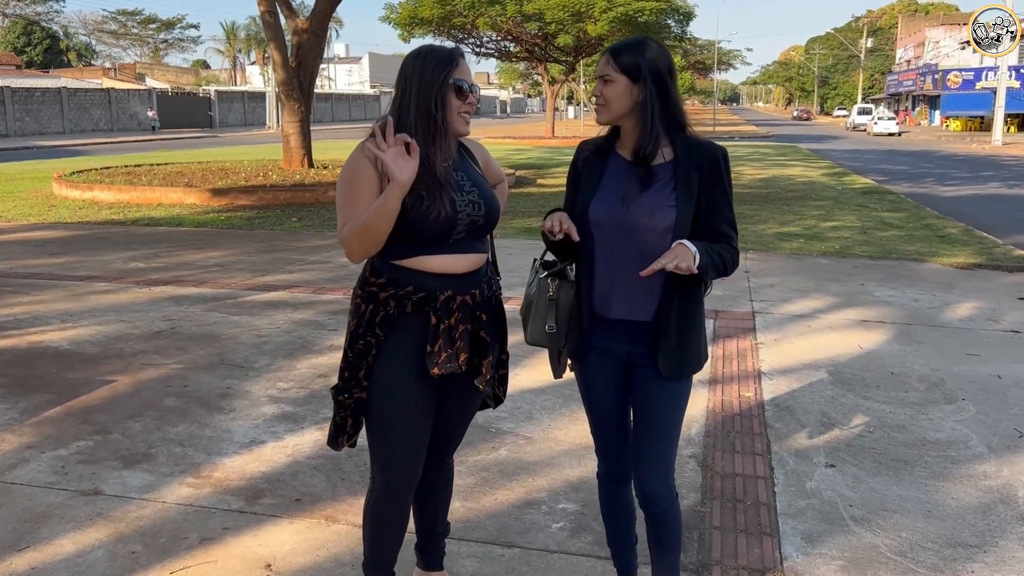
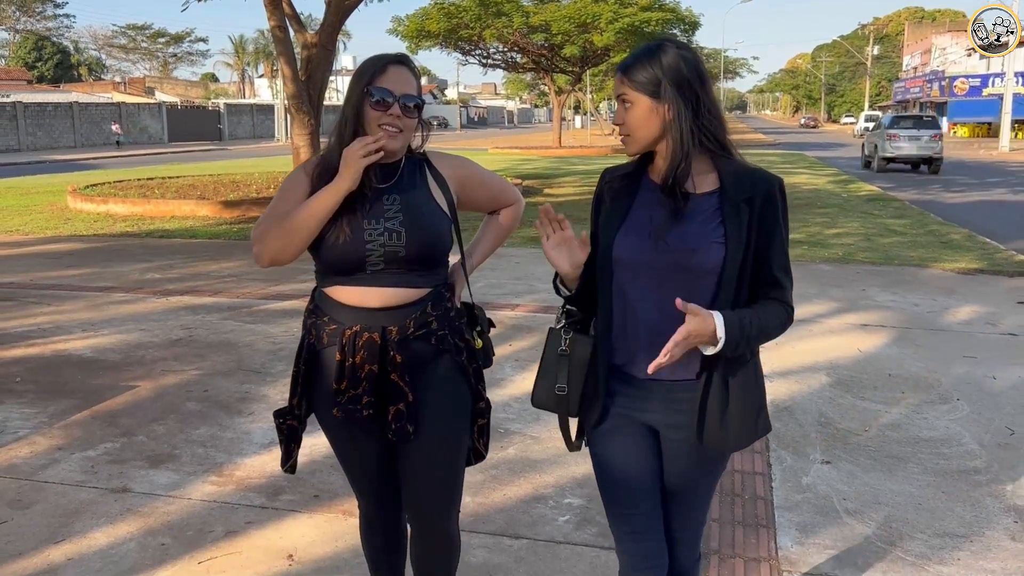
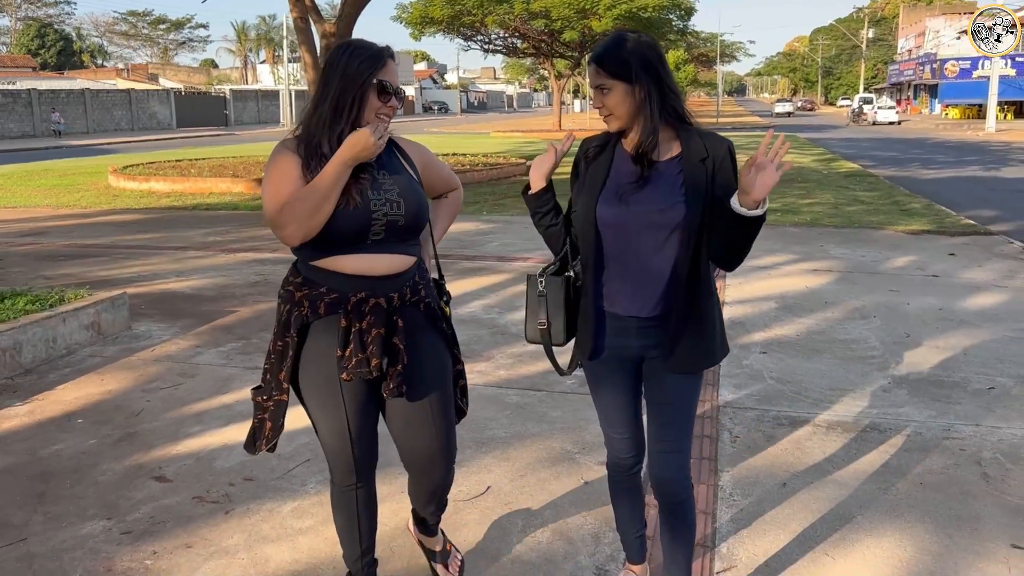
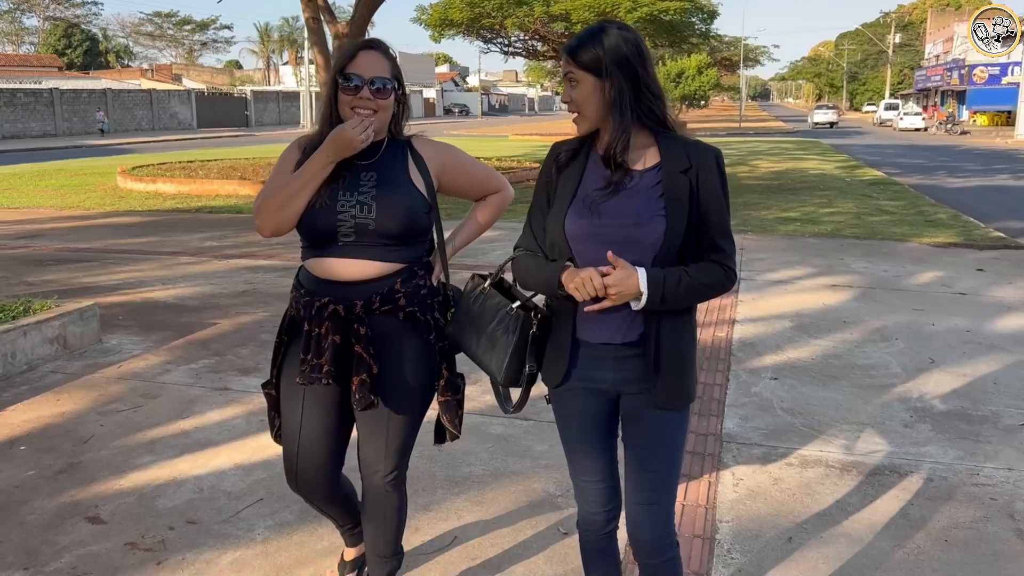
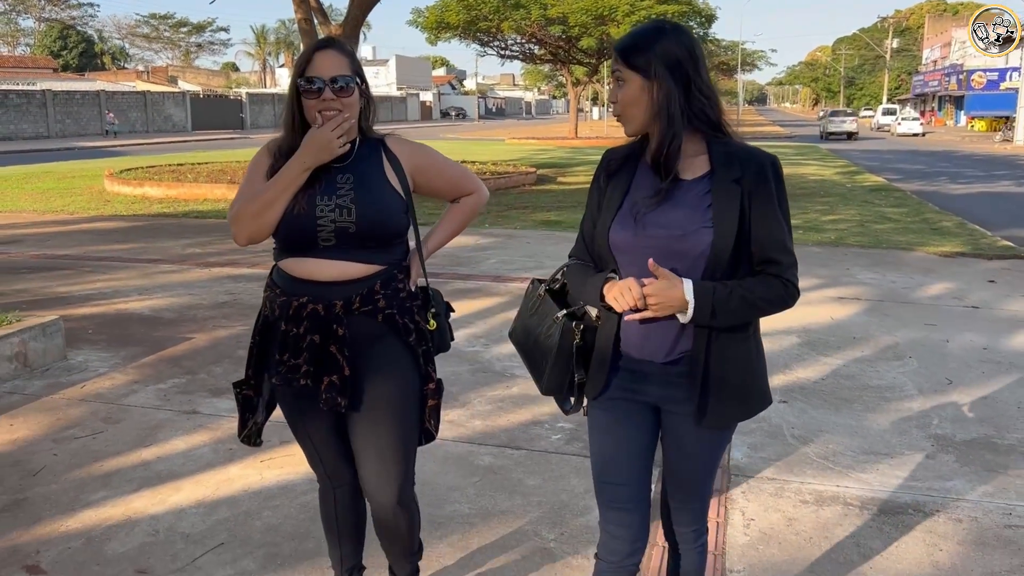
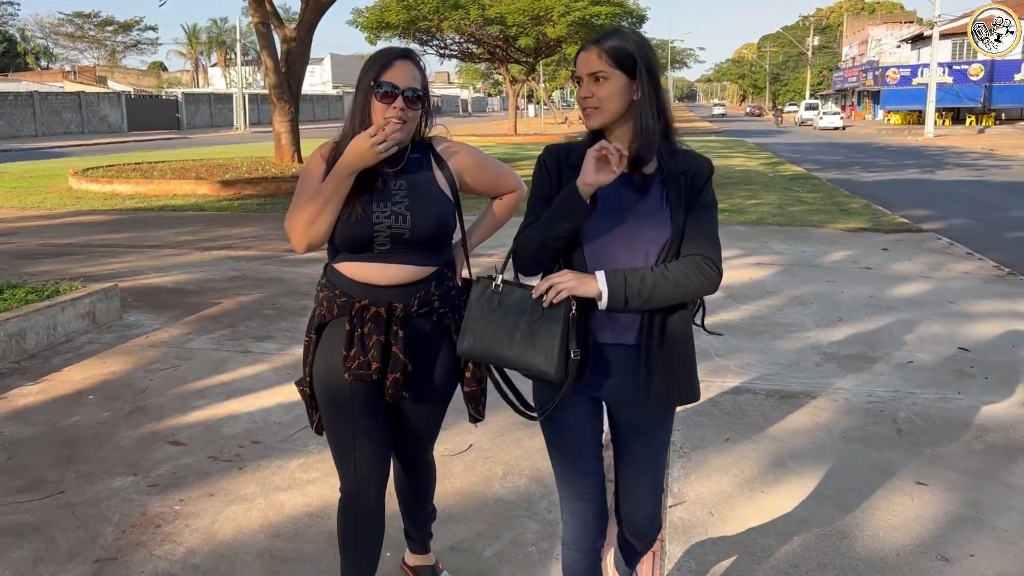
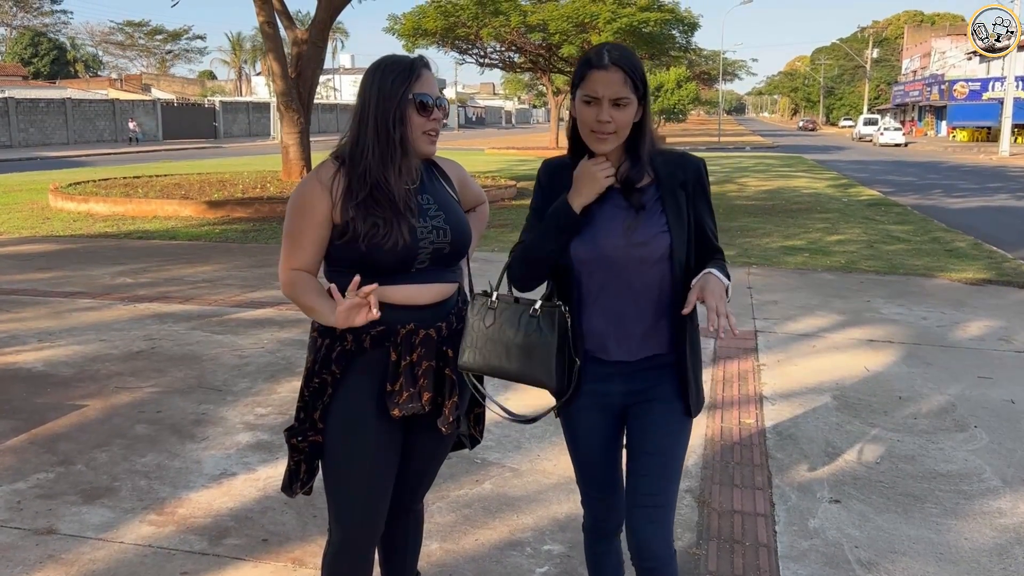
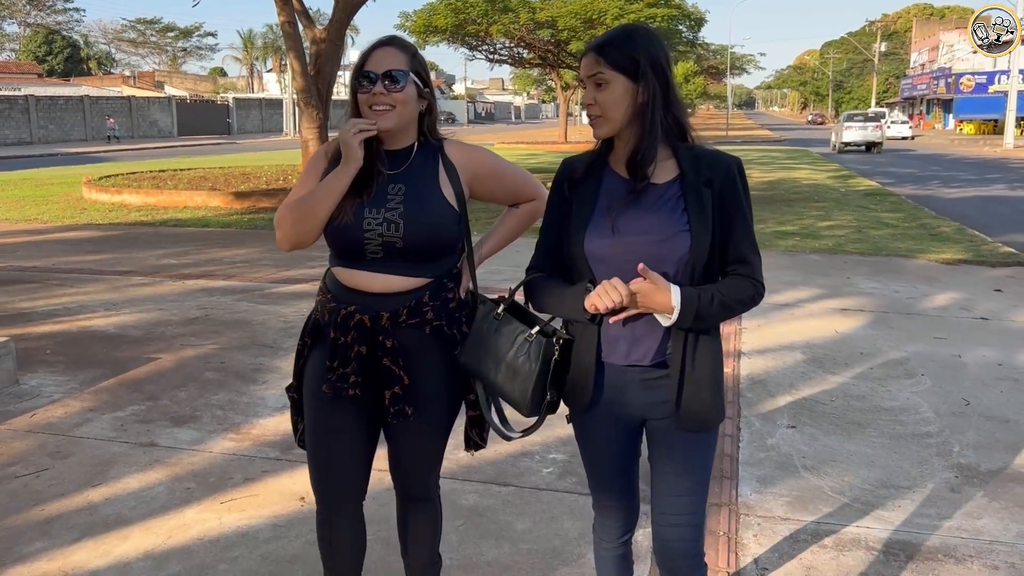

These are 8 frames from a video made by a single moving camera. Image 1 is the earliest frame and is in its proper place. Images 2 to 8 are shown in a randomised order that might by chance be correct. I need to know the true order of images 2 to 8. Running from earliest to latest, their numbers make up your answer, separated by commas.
7, 2, 8, 5, 4, 3, 6
